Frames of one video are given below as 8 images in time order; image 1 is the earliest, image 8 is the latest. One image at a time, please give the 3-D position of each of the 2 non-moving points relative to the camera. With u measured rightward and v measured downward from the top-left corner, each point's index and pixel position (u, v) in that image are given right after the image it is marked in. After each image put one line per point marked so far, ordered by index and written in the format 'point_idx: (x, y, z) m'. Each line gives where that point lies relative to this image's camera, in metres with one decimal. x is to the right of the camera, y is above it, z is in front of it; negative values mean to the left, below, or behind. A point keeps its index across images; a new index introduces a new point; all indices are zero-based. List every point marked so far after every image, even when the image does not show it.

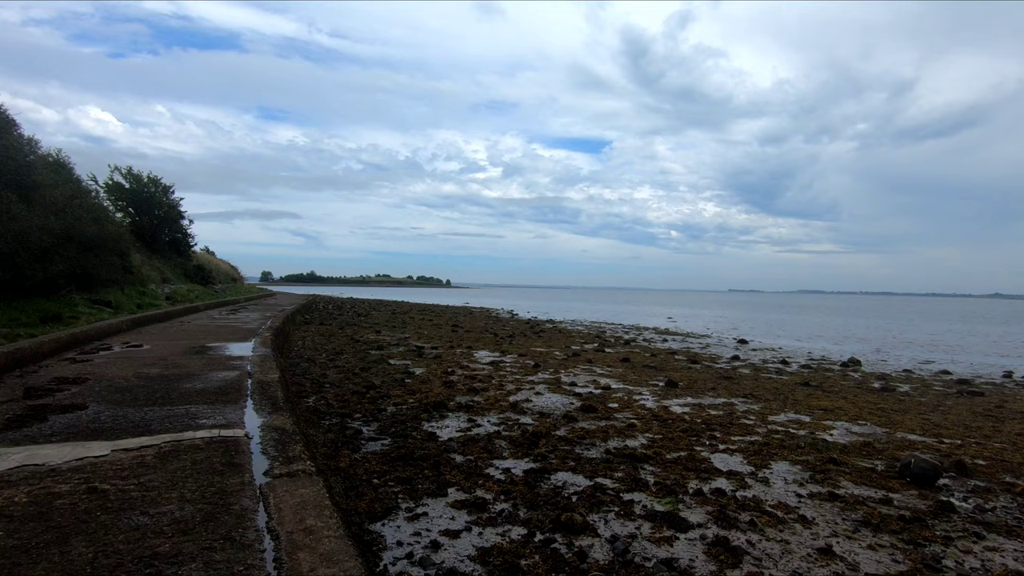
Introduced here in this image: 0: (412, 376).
0: (-2.1, -1.8, +11.0) m
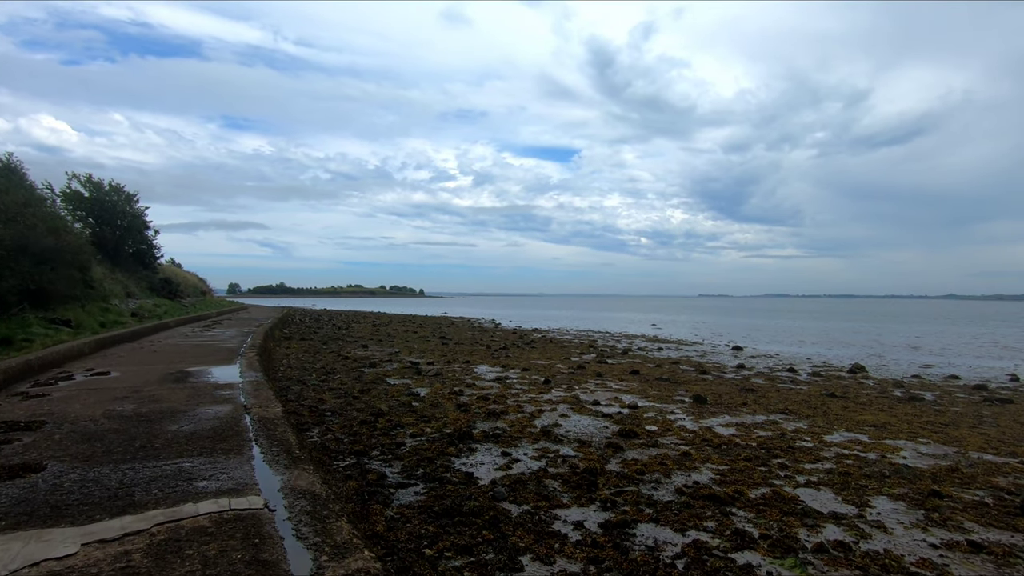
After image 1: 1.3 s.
0: (-1.7, -2.0, +9.9) m
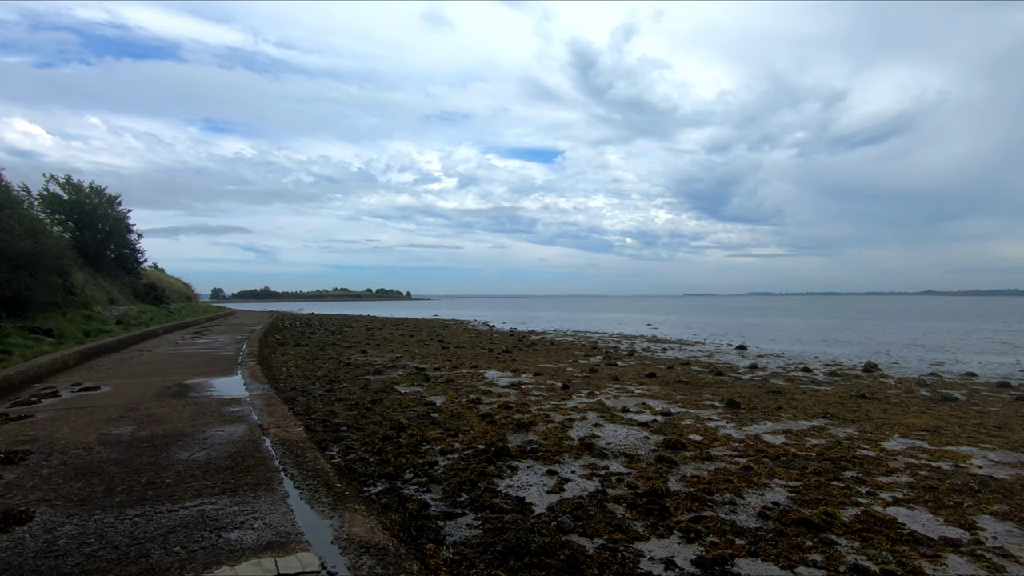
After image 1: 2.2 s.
0: (-1.3, -2.1, +9.2) m
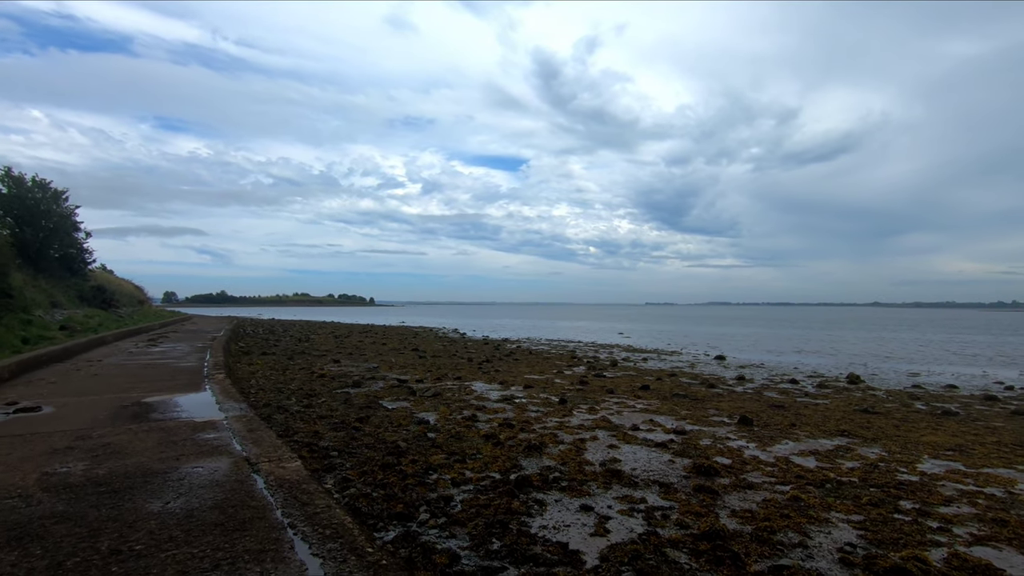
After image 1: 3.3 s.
0: (-1.3, -2.2, +8.3) m
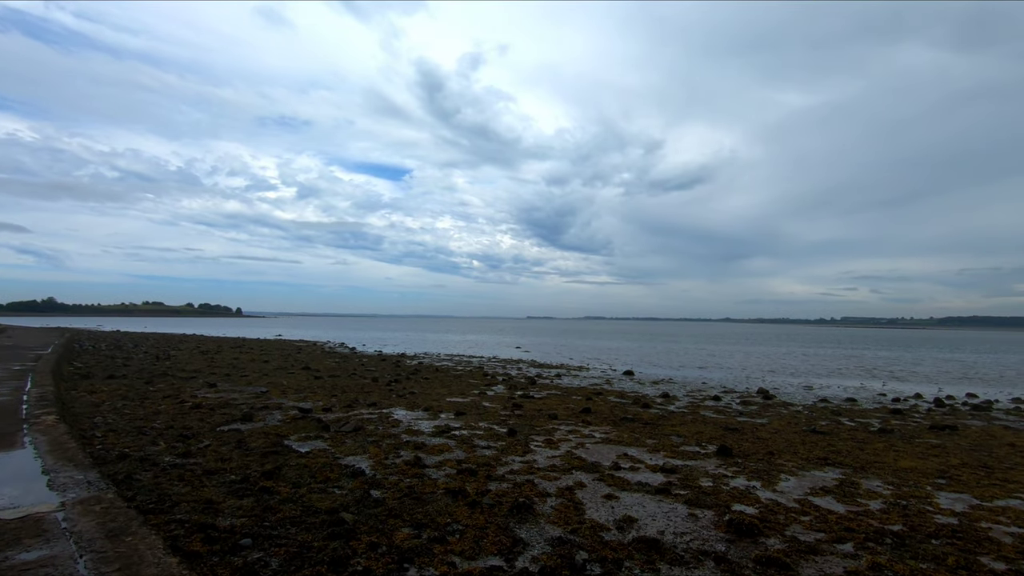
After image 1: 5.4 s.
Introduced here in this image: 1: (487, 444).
0: (-1.6, -2.3, +6.3) m
1: (-0.4, -2.5, +8.8) m
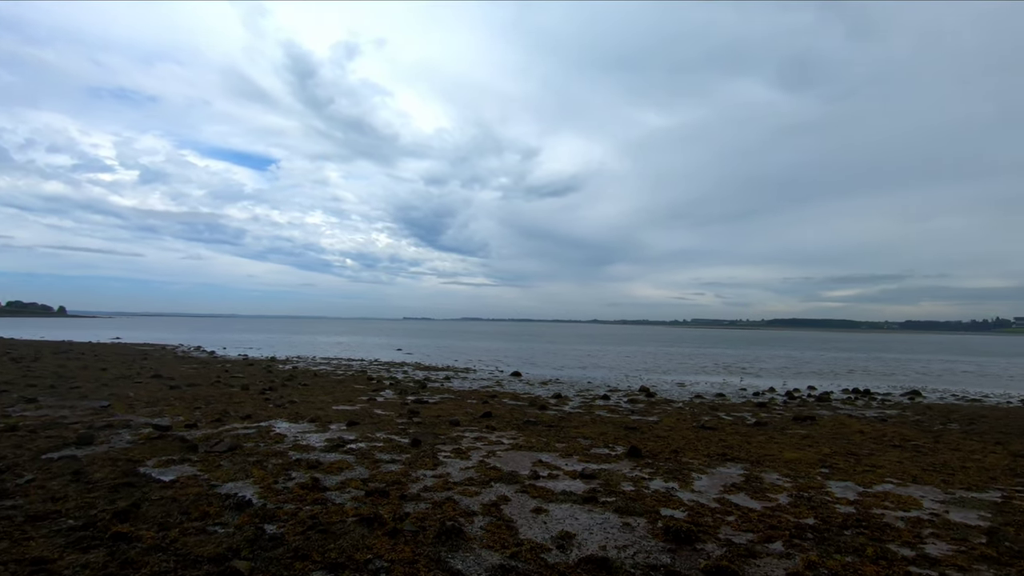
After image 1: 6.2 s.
0: (-2.4, -2.2, +5.2) m
1: (-1.8, -2.5, +8.0) m
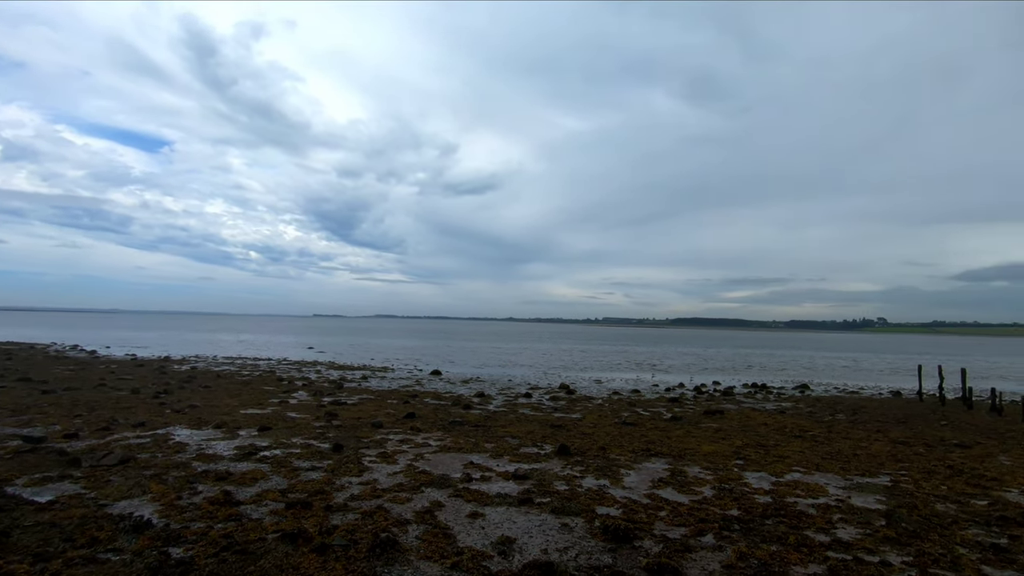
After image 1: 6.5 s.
0: (-3.0, -2.2, +4.6) m
1: (-2.8, -2.4, +7.4) m
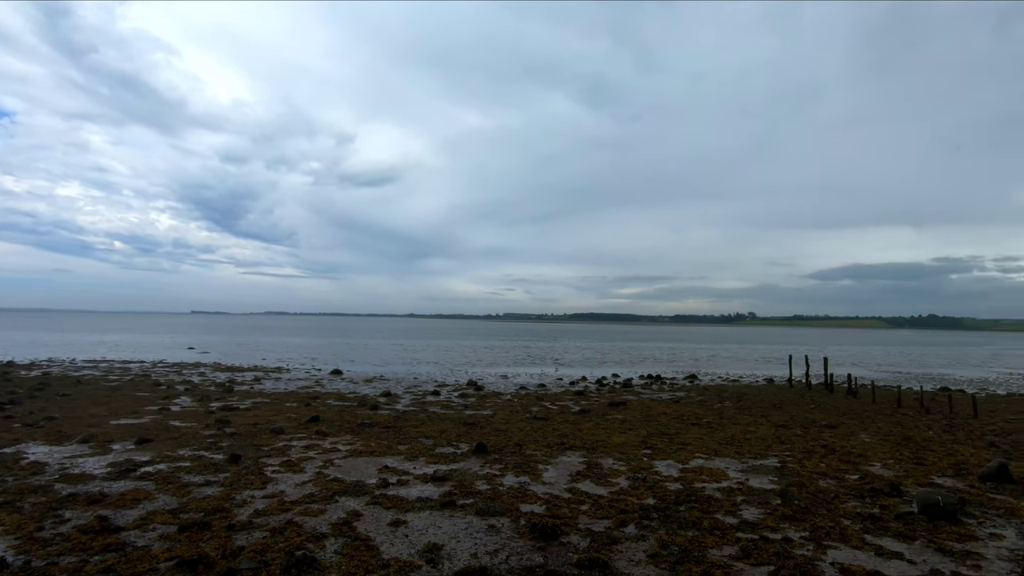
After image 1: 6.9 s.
0: (-3.5, -2.1, +3.9) m
1: (-3.8, -2.4, +6.7) m
